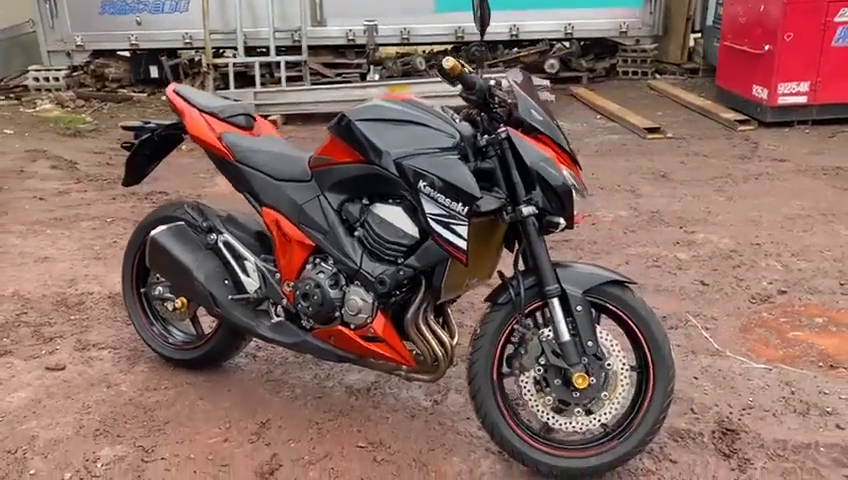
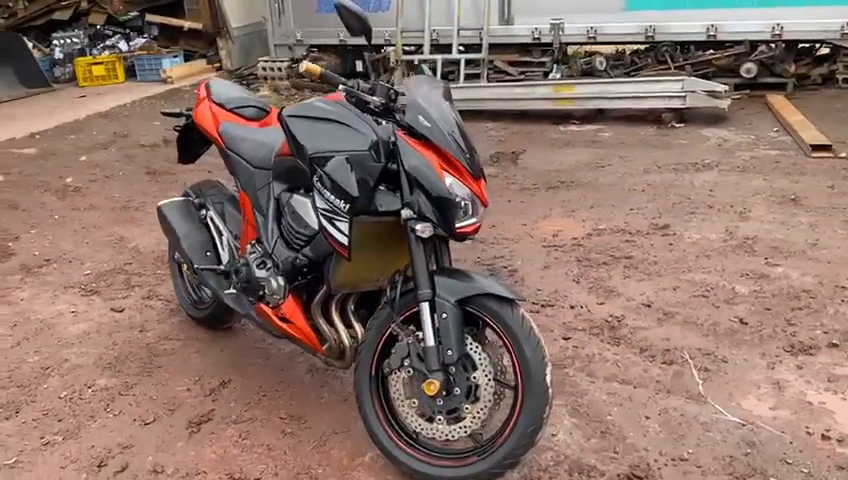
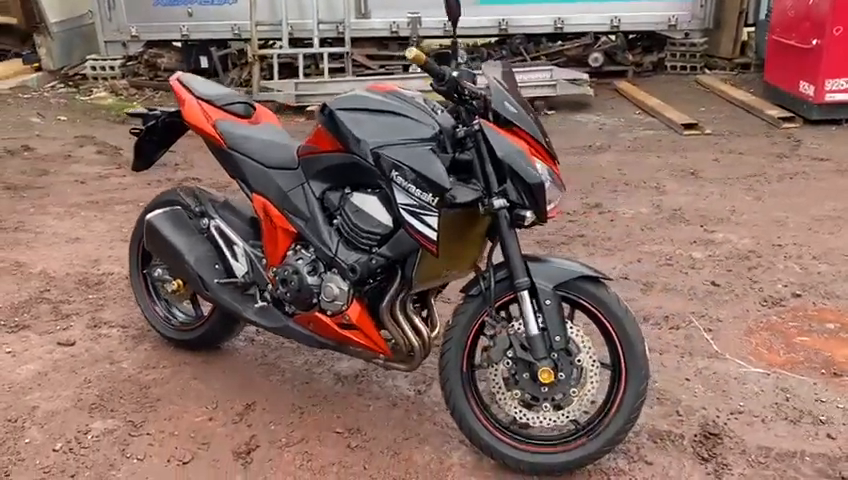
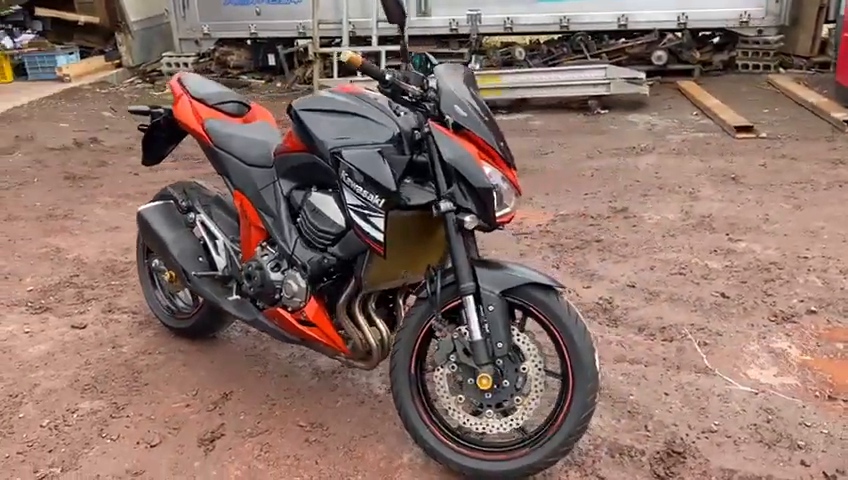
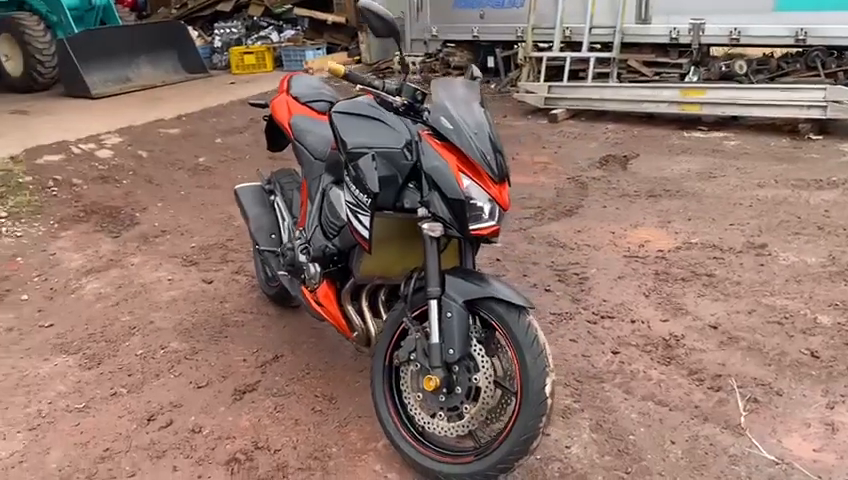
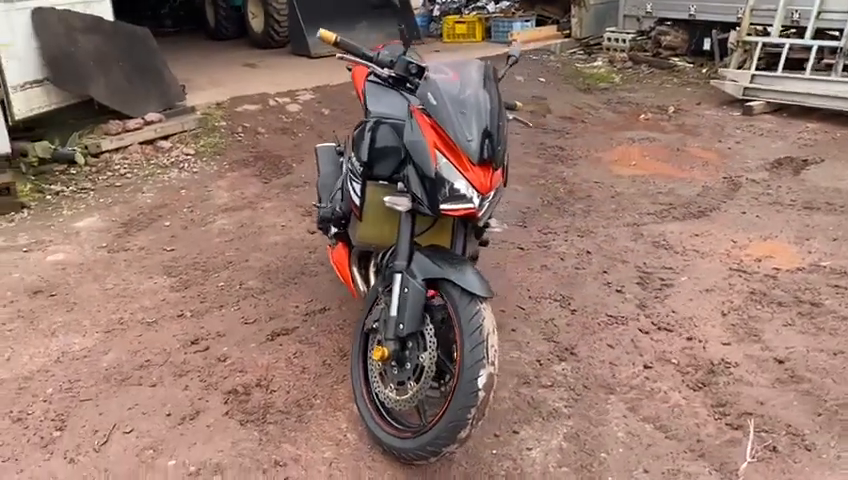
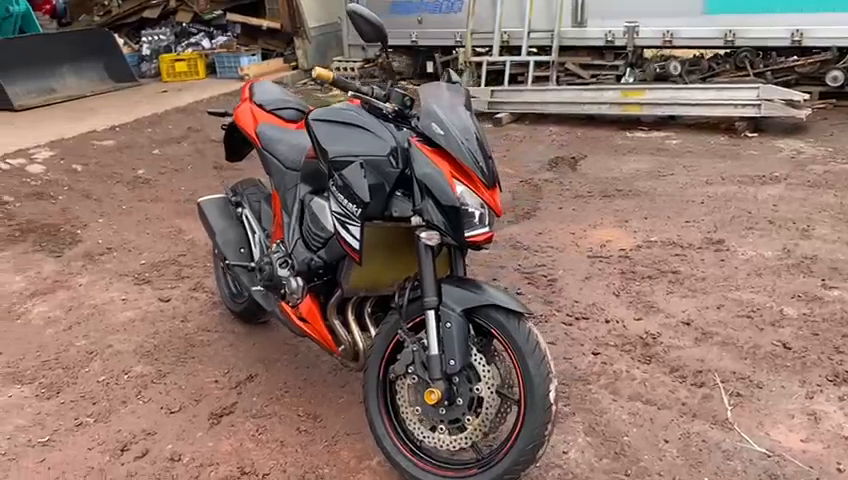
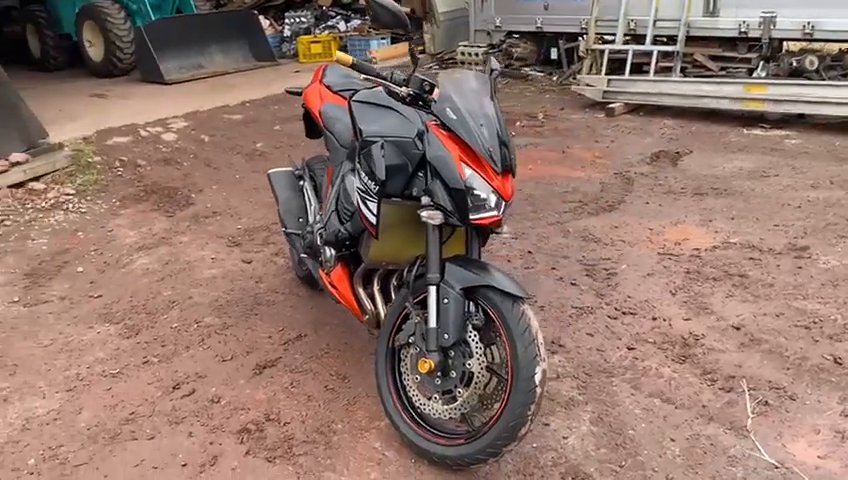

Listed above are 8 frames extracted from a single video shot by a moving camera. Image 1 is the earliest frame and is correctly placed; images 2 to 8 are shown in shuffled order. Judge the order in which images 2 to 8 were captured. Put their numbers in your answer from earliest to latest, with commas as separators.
3, 4, 2, 7, 5, 8, 6
